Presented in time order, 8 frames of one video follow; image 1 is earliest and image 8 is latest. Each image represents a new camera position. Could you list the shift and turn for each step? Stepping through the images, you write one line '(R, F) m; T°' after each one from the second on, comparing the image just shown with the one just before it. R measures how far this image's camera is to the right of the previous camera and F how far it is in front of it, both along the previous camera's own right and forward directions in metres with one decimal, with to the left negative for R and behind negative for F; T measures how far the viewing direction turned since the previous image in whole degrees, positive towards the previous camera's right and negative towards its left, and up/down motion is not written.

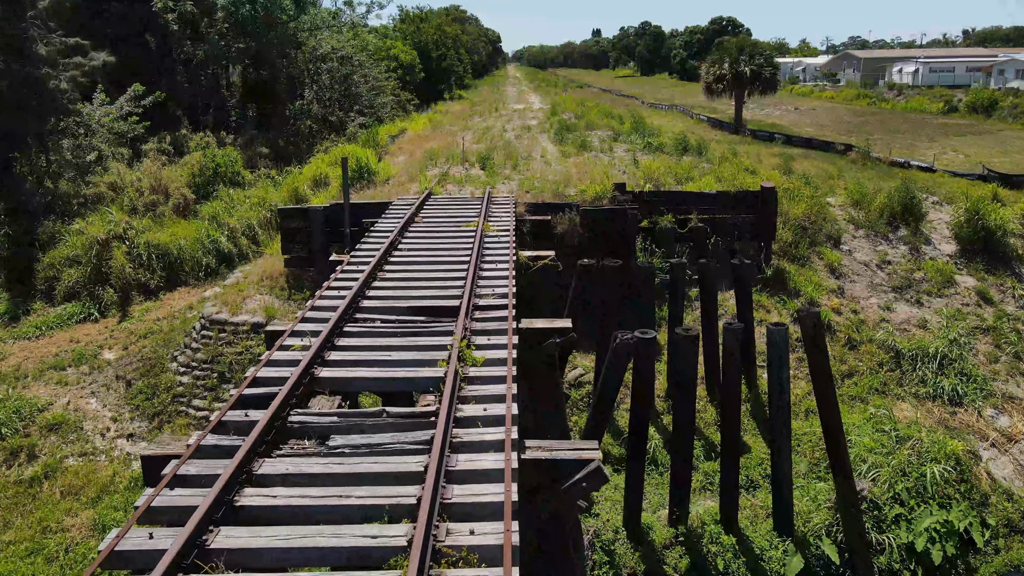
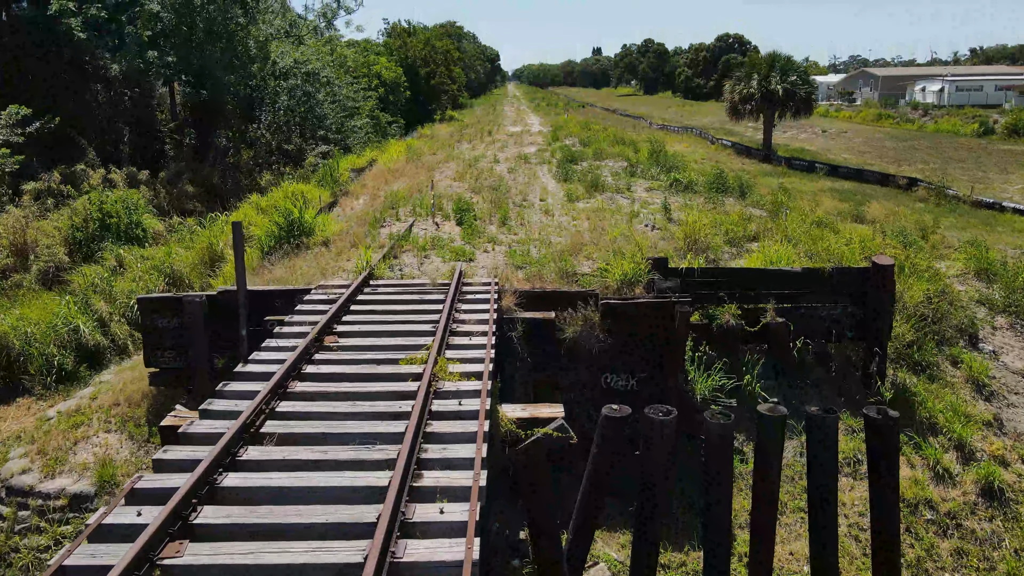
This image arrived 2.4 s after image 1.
(+0.2, +4.3) m; 0°
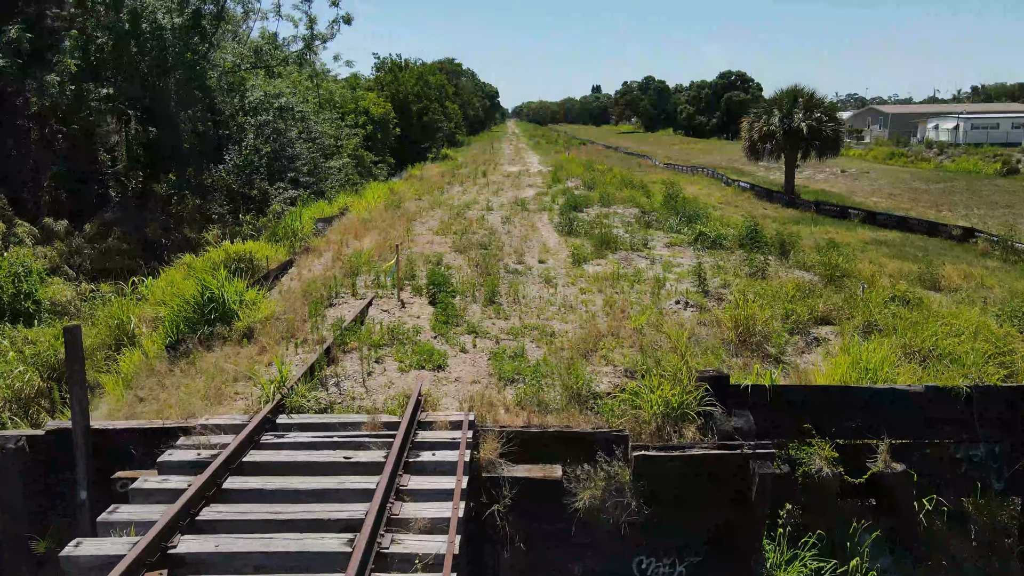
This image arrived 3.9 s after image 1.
(+0.1, +2.7) m; 0°
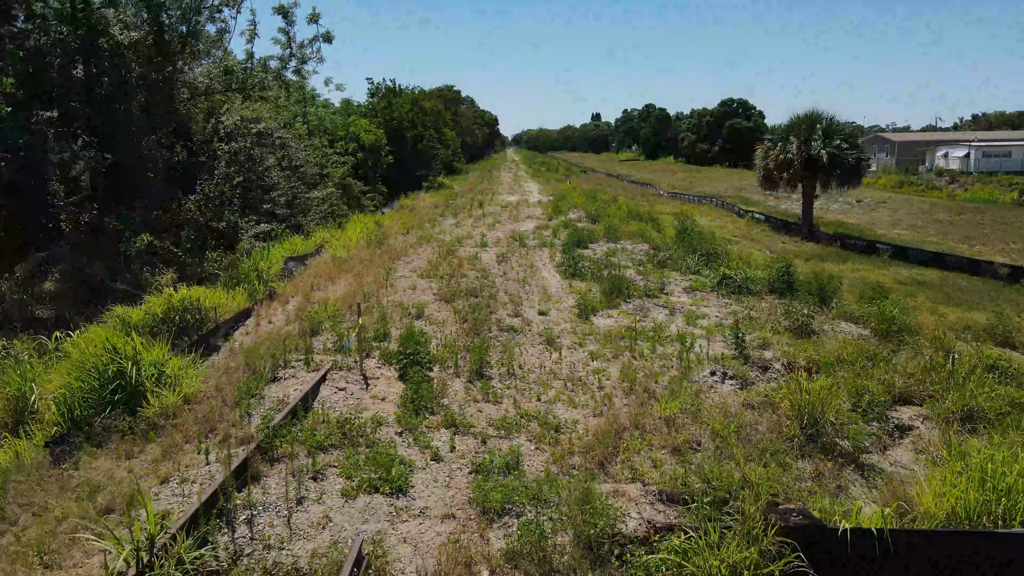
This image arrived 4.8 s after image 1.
(+0.1, +1.8) m; 0°
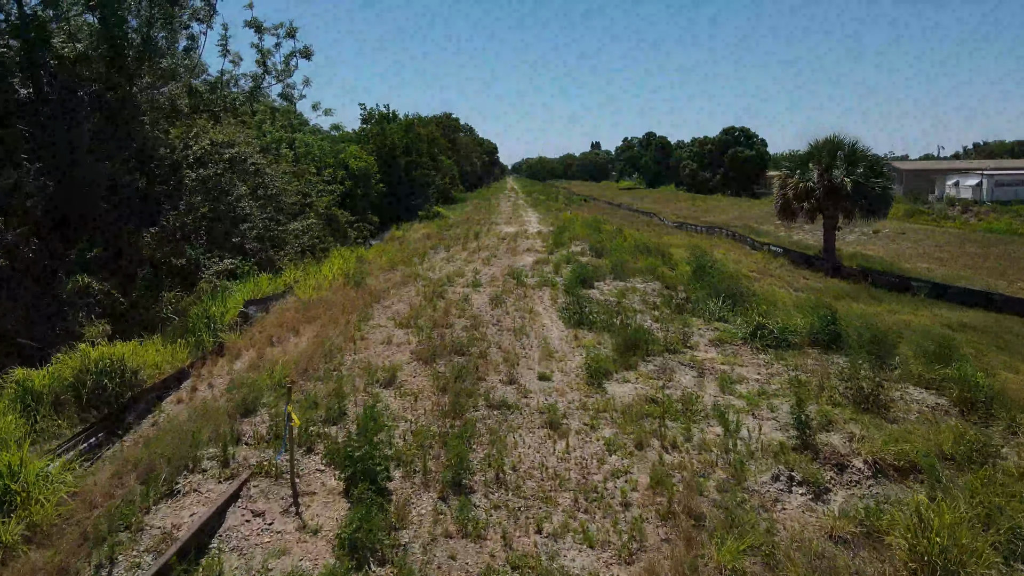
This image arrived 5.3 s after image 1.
(+0.1, +1.9) m; 0°
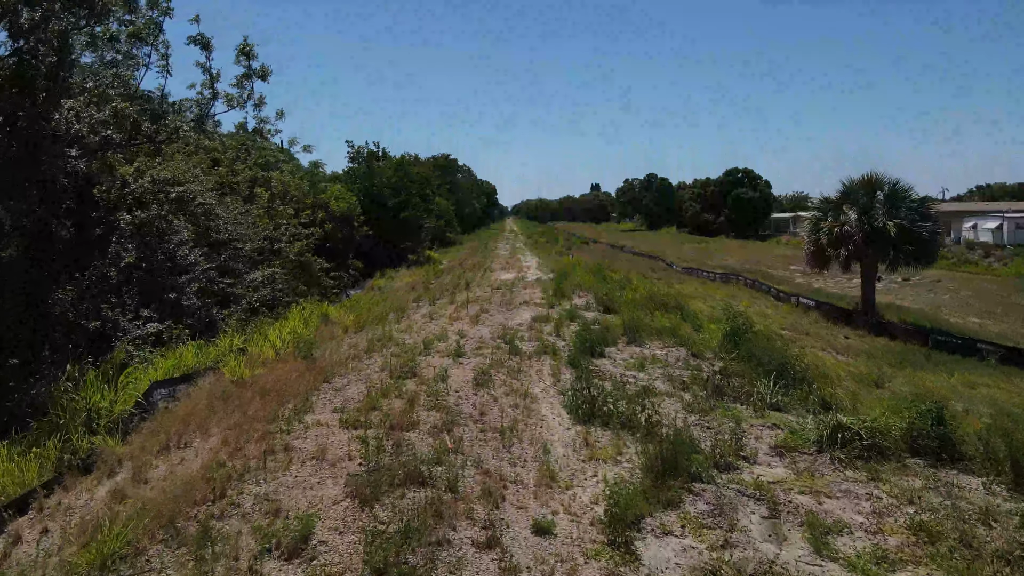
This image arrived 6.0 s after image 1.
(+0.1, +2.7) m; 0°
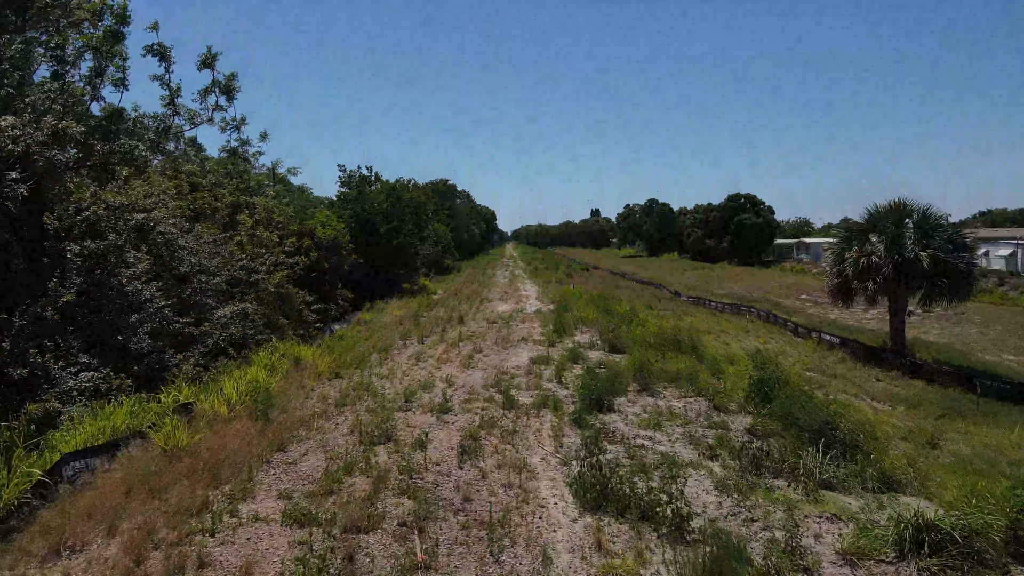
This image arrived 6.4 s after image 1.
(+0.1, +1.6) m; 0°
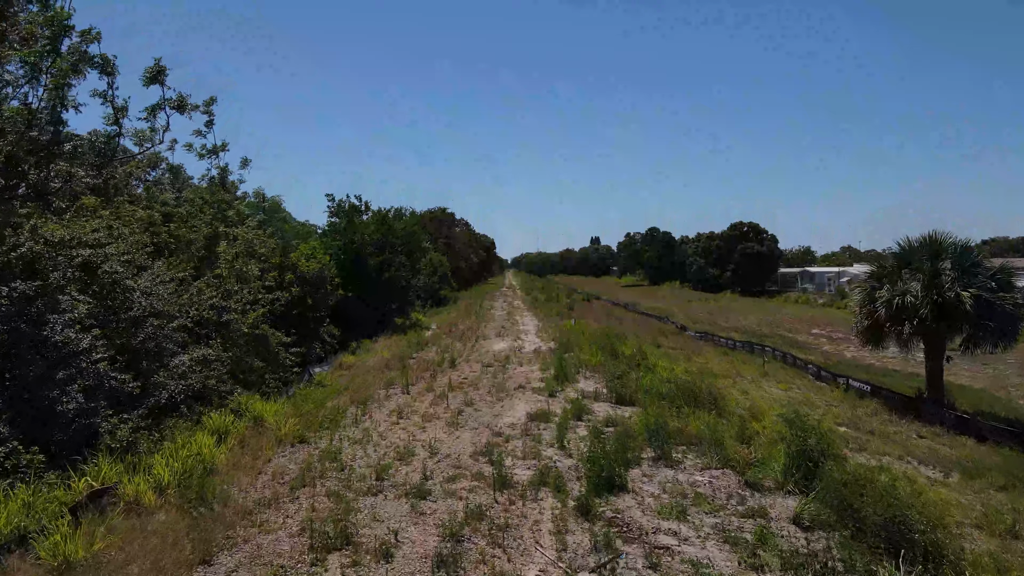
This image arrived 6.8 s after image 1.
(+0.1, +1.7) m; 0°
